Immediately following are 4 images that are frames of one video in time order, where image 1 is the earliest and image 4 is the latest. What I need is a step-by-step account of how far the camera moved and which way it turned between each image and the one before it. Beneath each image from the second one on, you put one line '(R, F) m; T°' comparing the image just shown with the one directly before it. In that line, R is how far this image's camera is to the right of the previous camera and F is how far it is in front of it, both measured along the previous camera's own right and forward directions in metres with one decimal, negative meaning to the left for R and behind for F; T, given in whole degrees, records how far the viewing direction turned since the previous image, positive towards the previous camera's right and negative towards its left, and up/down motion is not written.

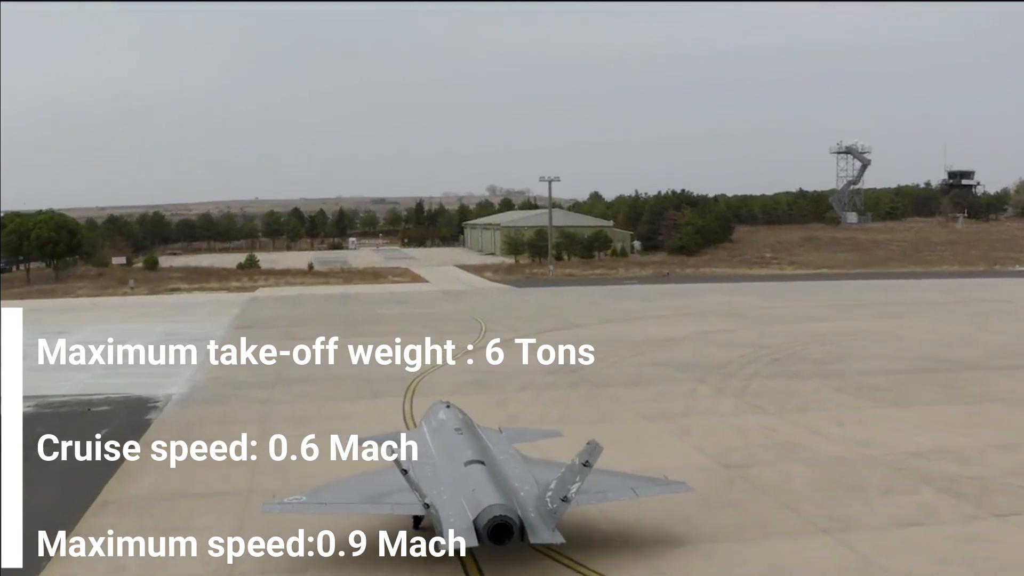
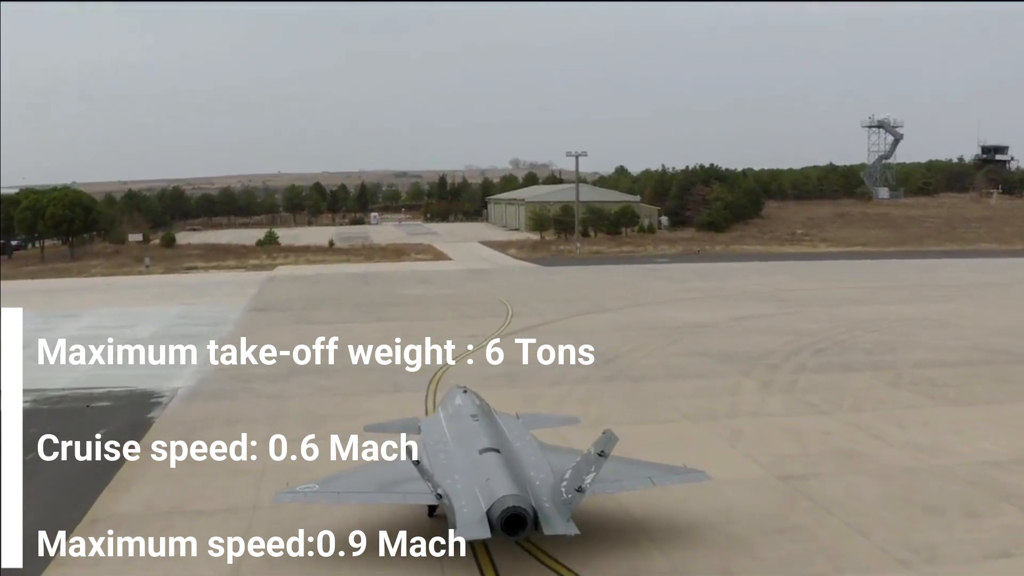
(-0.2, +1.7) m; -1°
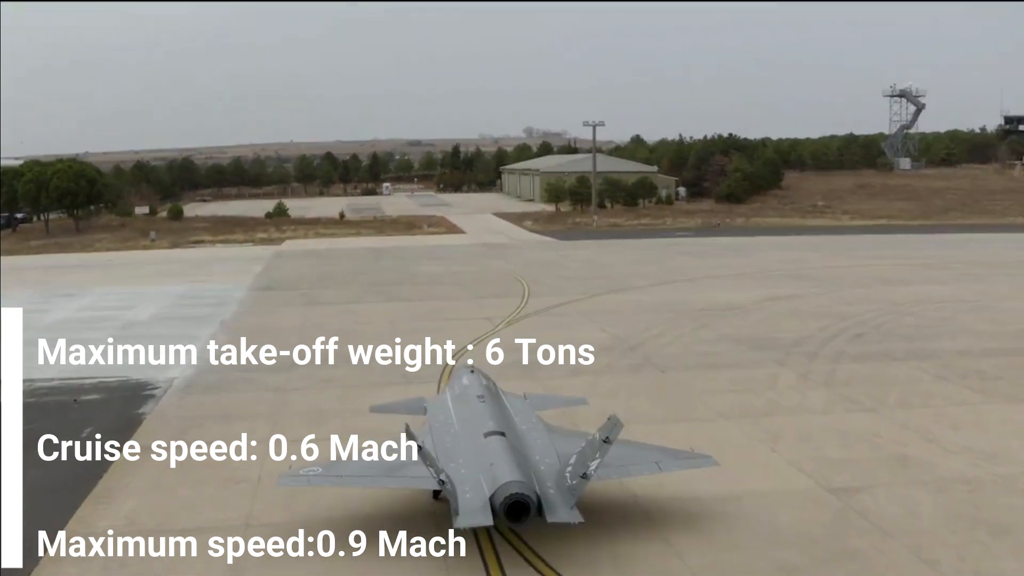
(-0.1, +1.5) m; -1°
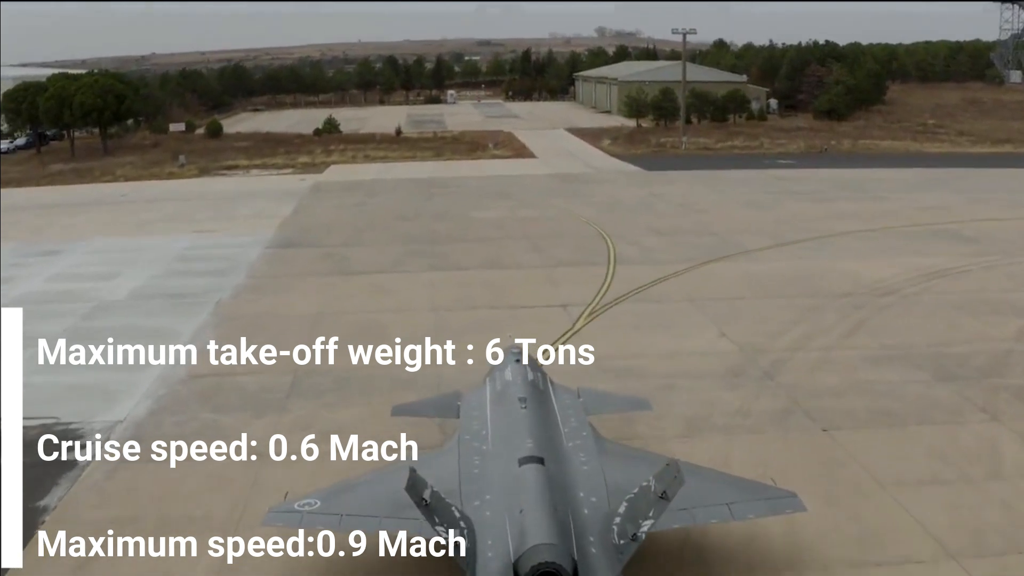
(-0.5, +6.4) m; -4°
